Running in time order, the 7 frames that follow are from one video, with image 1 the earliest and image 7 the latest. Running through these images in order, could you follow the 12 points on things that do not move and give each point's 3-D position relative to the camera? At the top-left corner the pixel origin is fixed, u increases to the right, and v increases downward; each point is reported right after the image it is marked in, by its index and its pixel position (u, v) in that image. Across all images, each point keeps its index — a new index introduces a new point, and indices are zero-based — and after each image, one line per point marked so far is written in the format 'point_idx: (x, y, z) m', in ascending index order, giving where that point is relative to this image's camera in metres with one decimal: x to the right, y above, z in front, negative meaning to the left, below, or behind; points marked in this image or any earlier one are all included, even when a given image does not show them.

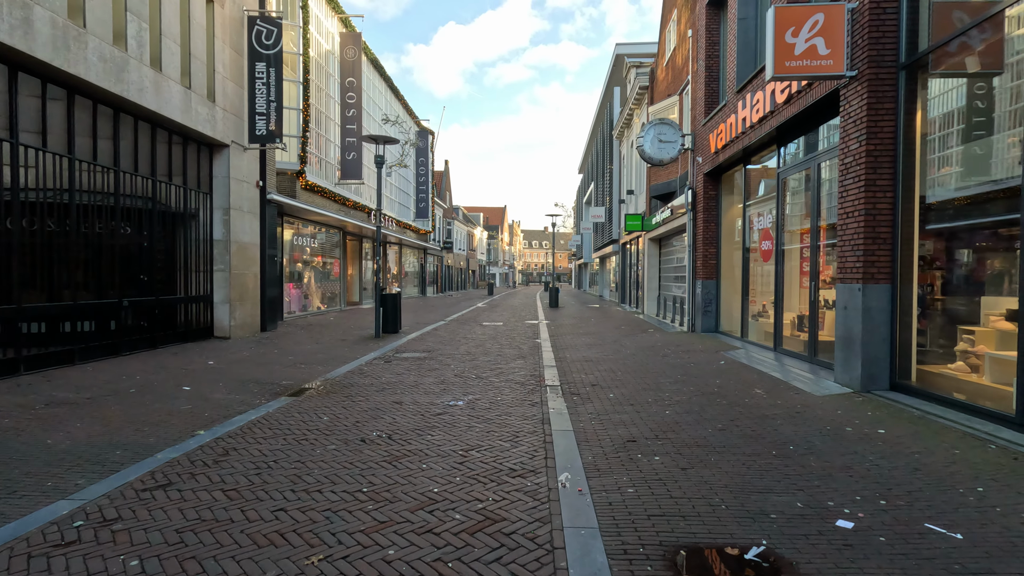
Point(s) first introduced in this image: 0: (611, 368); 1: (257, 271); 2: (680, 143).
0: (+1.6, -1.3, +8.4) m
1: (-6.3, +0.4, +13.3) m
2: (+4.1, +3.6, +13.2) m
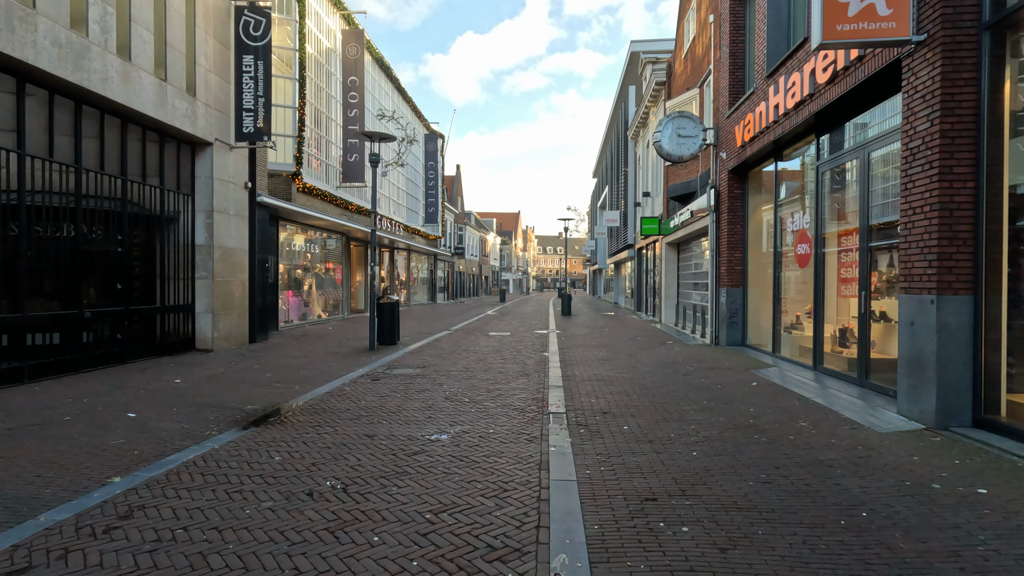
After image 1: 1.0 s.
0: (+1.6, -1.4, +7.3) m
1: (-6.2, +0.2, +12.5) m
2: (+4.2, +3.4, +12.0) m
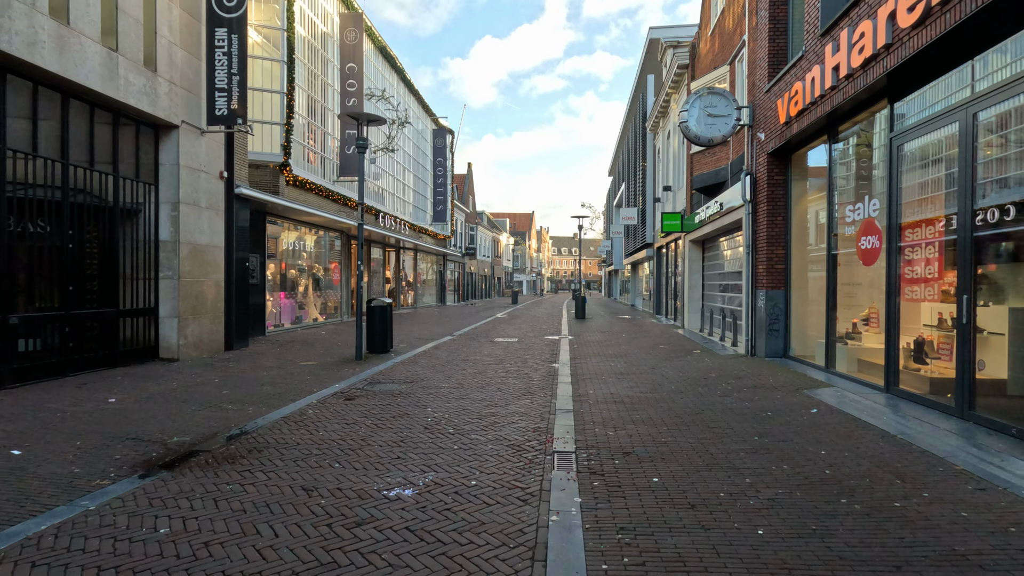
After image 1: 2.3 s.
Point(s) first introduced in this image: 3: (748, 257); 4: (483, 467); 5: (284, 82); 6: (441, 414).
0: (+1.5, -1.4, +5.8) m
1: (-6.1, +0.2, +11.2) m
2: (+4.3, +3.3, +10.5) m
3: (+4.6, +0.6, +10.3) m
4: (-0.3, -1.5, +4.5) m
5: (-6.0, +5.4, +14.0) m
6: (-0.8, -1.5, +6.3) m
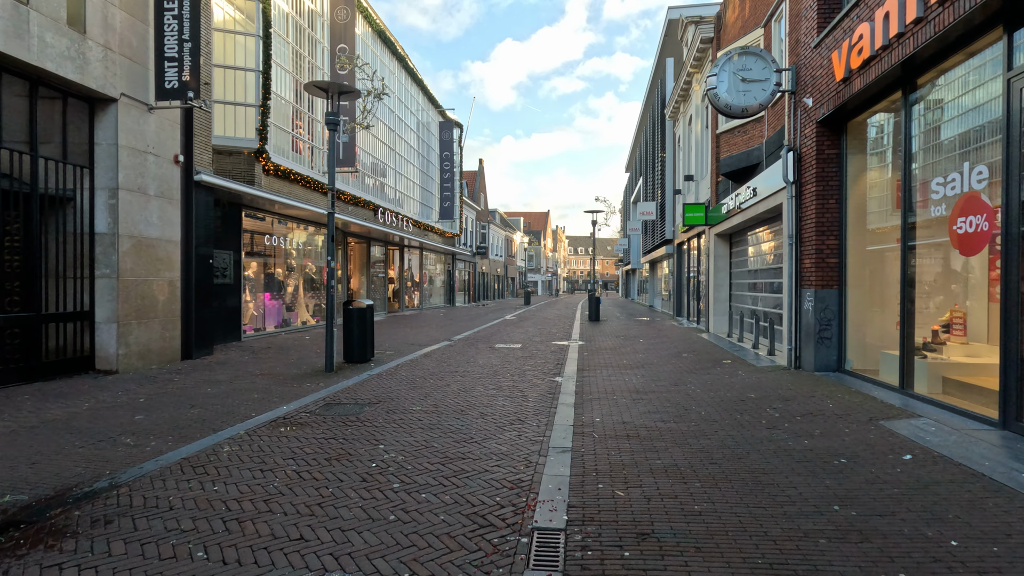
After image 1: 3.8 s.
0: (+1.3, -1.4, +4.2) m
1: (-6.1, +0.2, +9.8) m
2: (+4.2, +3.4, +8.8) m
3: (+4.5, +0.6, +8.6) m
4: (-0.5, -1.5, +3.0) m
5: (-5.9, +5.4, +12.6) m
6: (-1.0, -1.5, +4.8) m
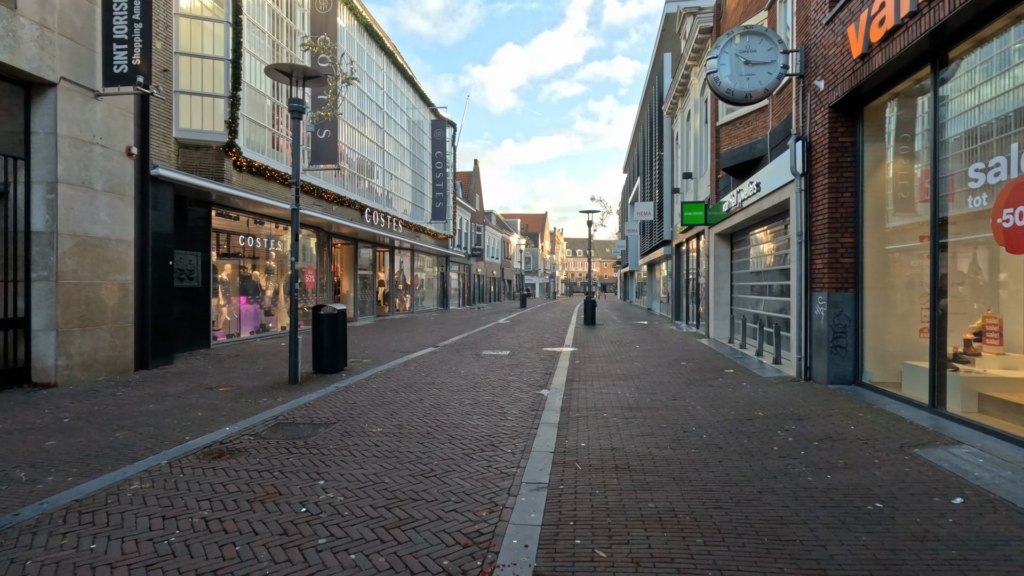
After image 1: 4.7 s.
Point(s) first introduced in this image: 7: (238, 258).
0: (+1.0, -1.5, +3.4) m
1: (-6.4, +0.1, +9.0) m
2: (+4.0, +3.3, +8.0) m
3: (+4.2, +0.6, +7.8) m
4: (-0.8, -1.5, +2.1) m
5: (-6.2, +5.3, +11.8) m
6: (-1.3, -1.5, +3.9) m
7: (-7.3, +0.8, +14.3) m
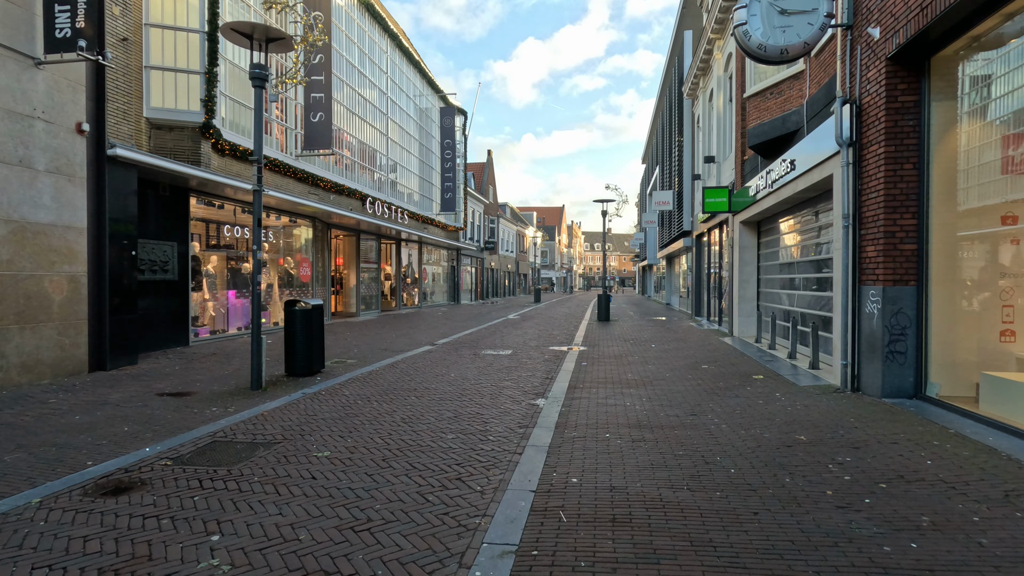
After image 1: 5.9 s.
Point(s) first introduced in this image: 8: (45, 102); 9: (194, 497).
0: (+0.8, -1.4, +2.2) m
1: (-6.5, +0.3, +8.0) m
2: (+3.8, +3.4, +6.7) m
3: (+4.1, +0.7, +6.5) m
4: (-1.1, -1.5, +1.1) m
5: (-6.2, +5.4, +10.9) m
6: (-1.6, -1.5, +2.9) m
7: (-7.2, +1.0, +13.4) m
8: (-6.5, +2.6, +7.5) m
9: (-2.2, -1.5, +3.8) m
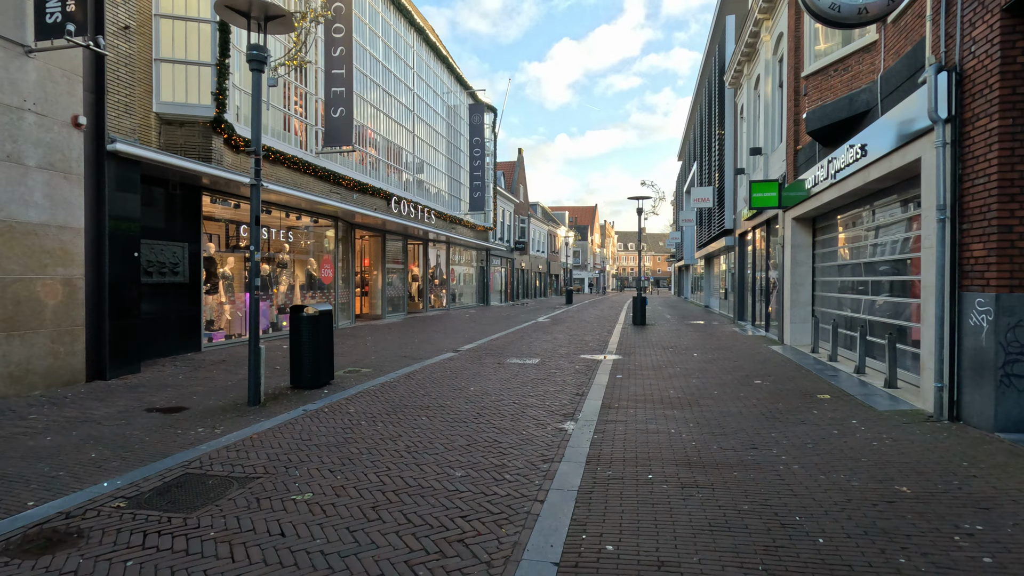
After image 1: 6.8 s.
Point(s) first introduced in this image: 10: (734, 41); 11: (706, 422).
0: (+0.8, -1.5, +1.3) m
1: (-6.1, +0.2, +7.5) m
2: (+4.1, +3.3, +5.6) m
3: (+4.3, +0.6, +5.4) m
4: (-1.2, -1.5, +0.2) m
5: (-5.7, +5.4, +10.3) m
6: (-1.5, -1.5, +2.1) m
7: (-6.5, +0.9, +12.9) m
8: (-6.2, +2.5, +7.0) m
9: (-2.1, -1.5, +3.0) m
10: (+8.0, +8.9, +19.3) m
11: (+2.1, -1.4, +5.7) m
